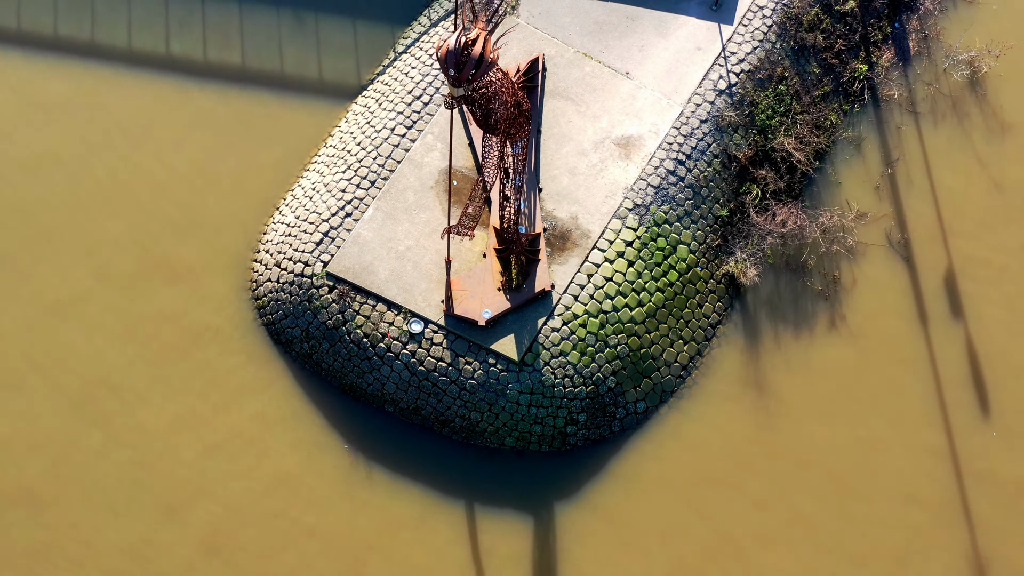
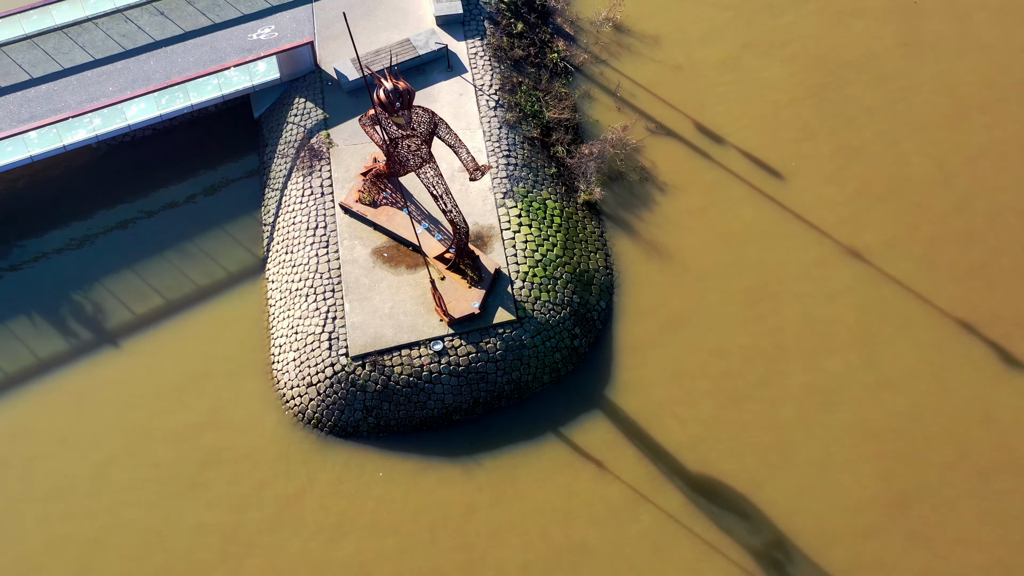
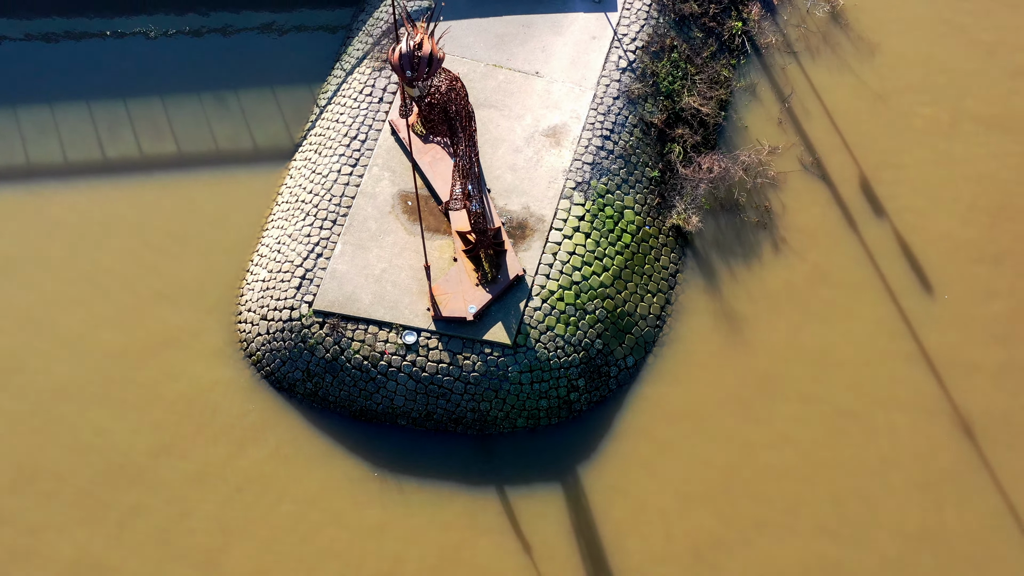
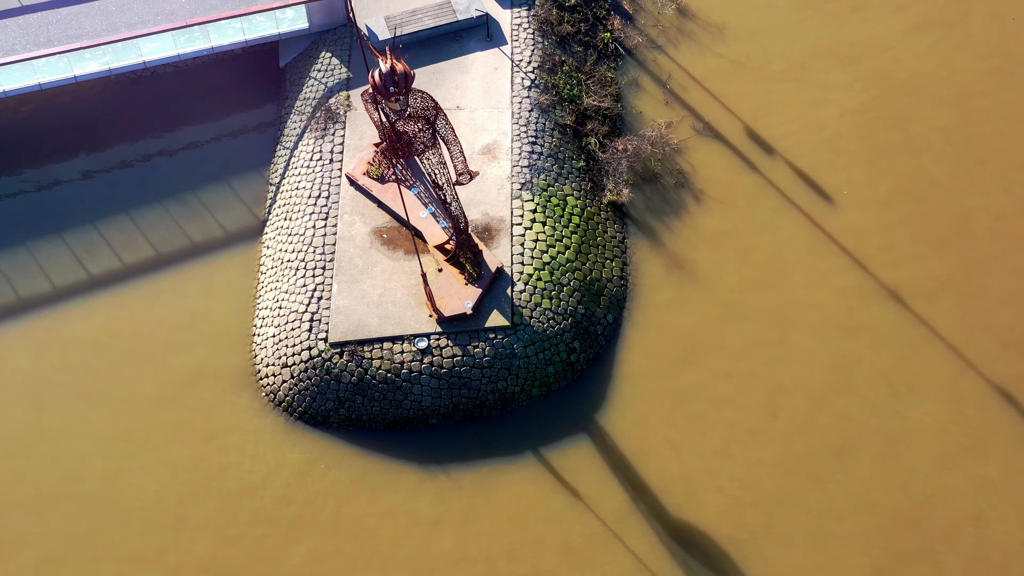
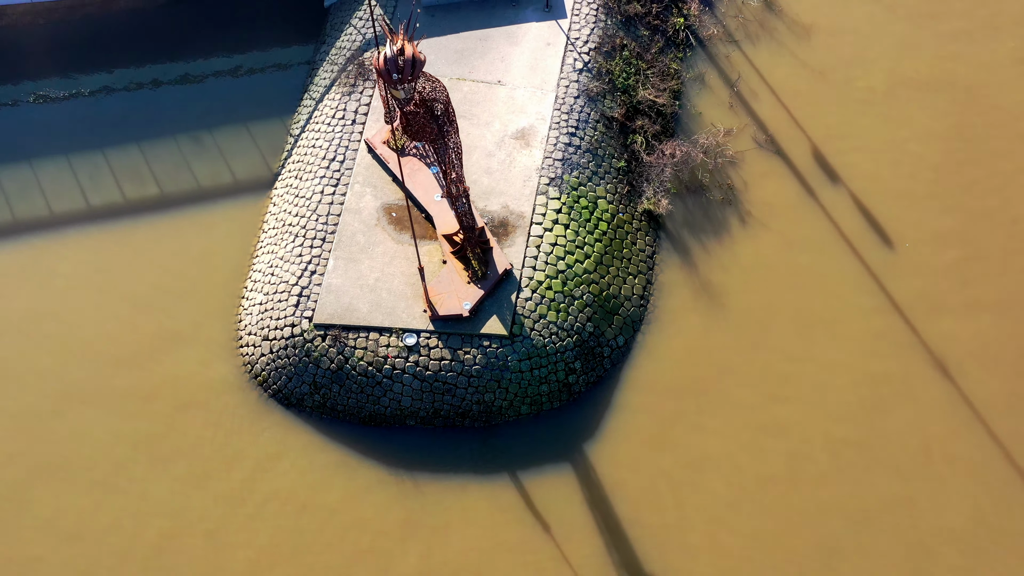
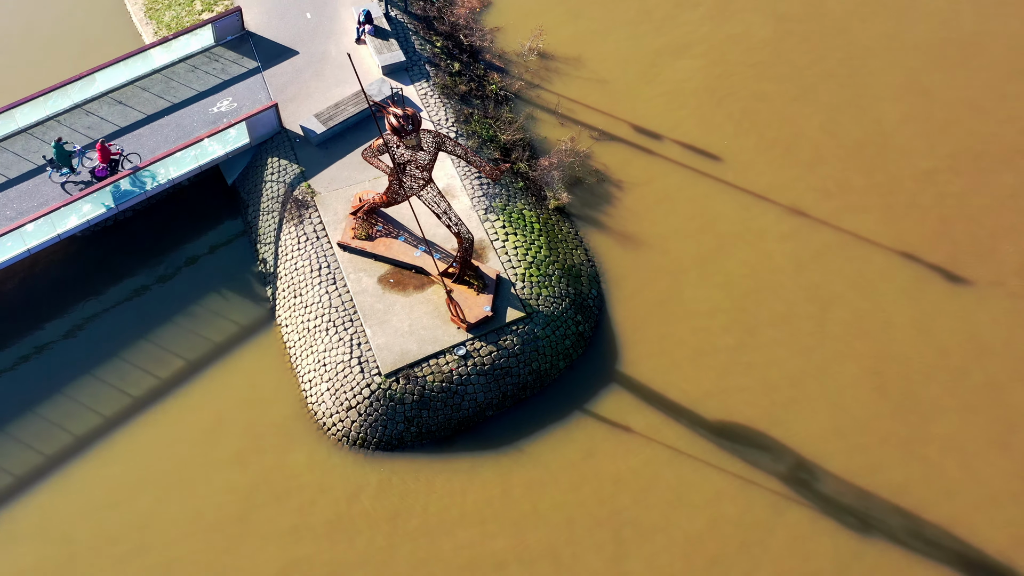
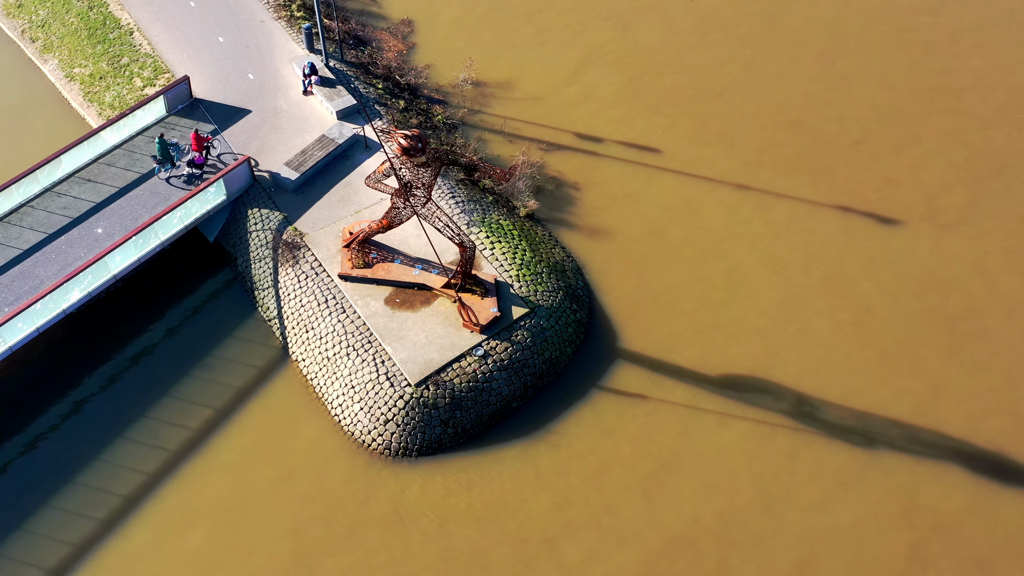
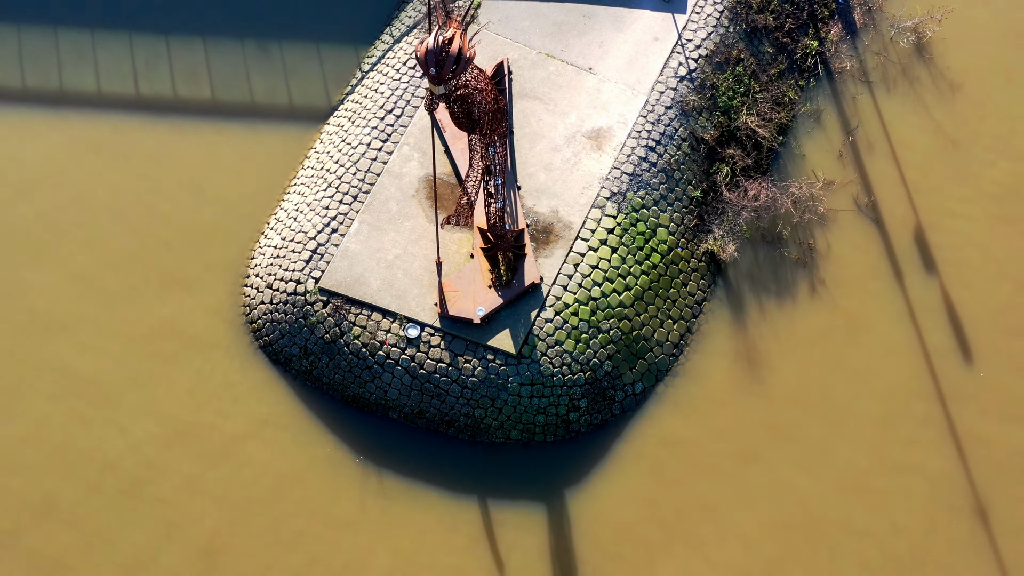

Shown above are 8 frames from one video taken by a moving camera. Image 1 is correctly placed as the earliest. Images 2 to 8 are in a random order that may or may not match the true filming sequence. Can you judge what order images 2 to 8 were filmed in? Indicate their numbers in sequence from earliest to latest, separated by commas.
8, 3, 5, 4, 2, 6, 7
